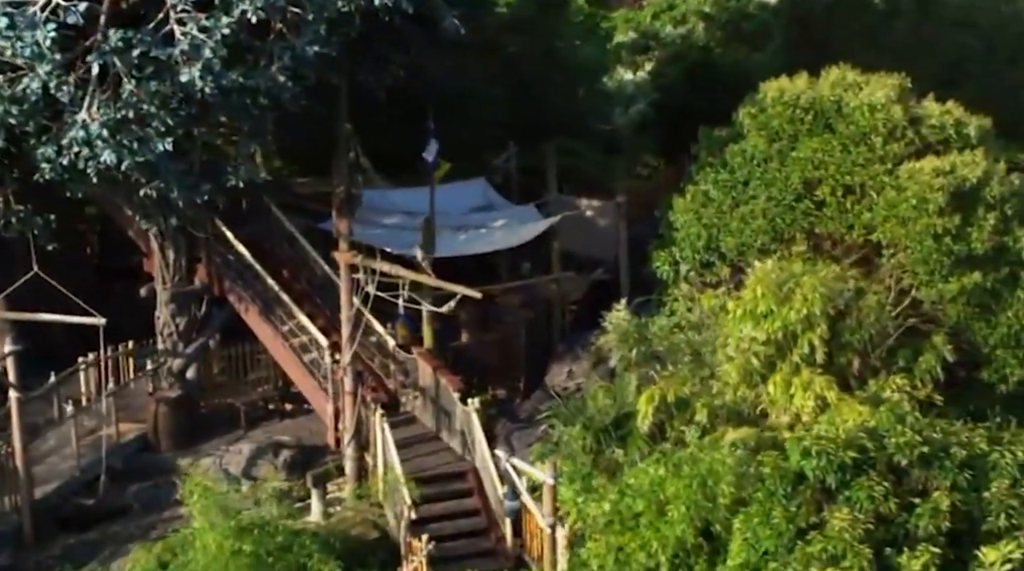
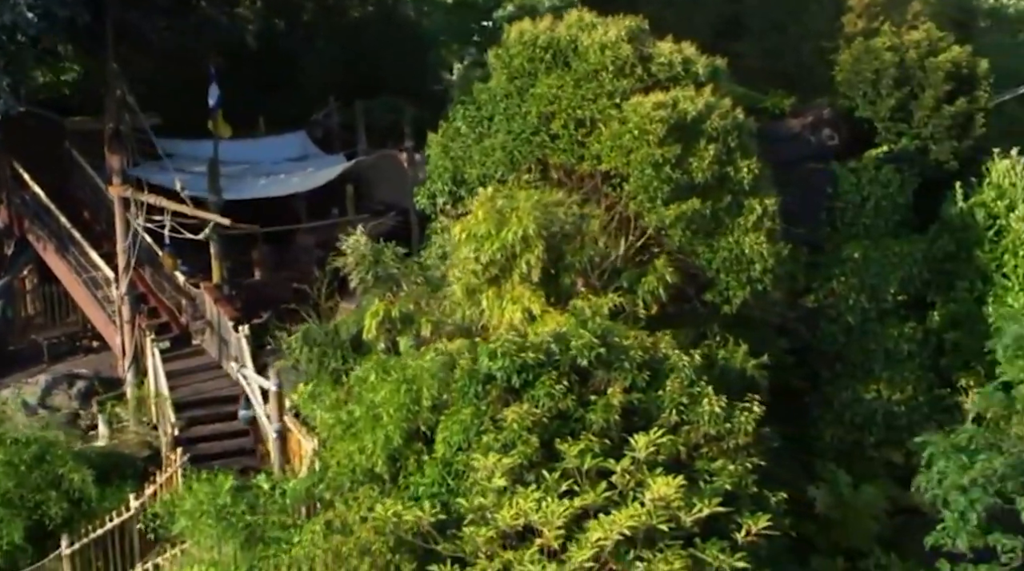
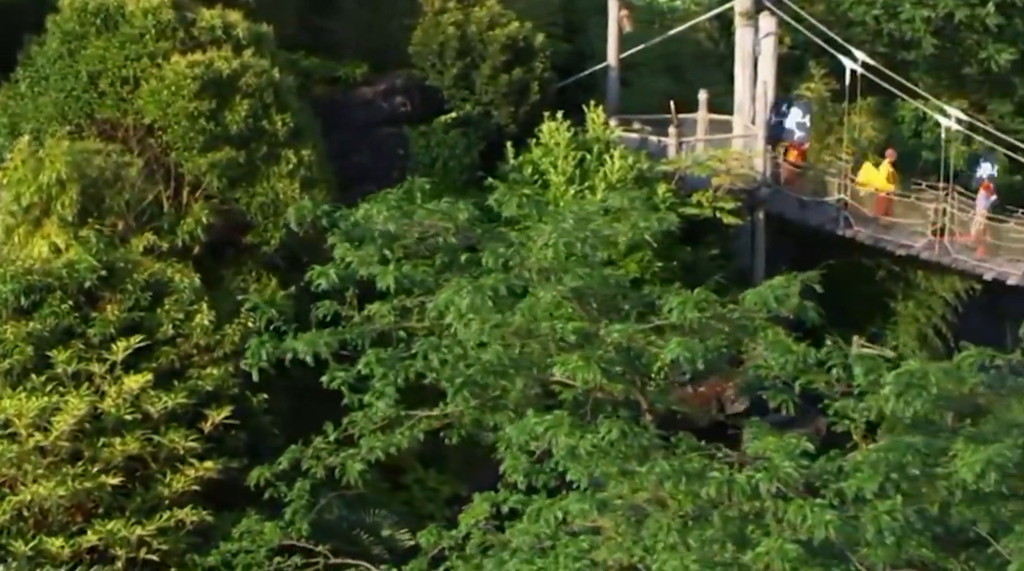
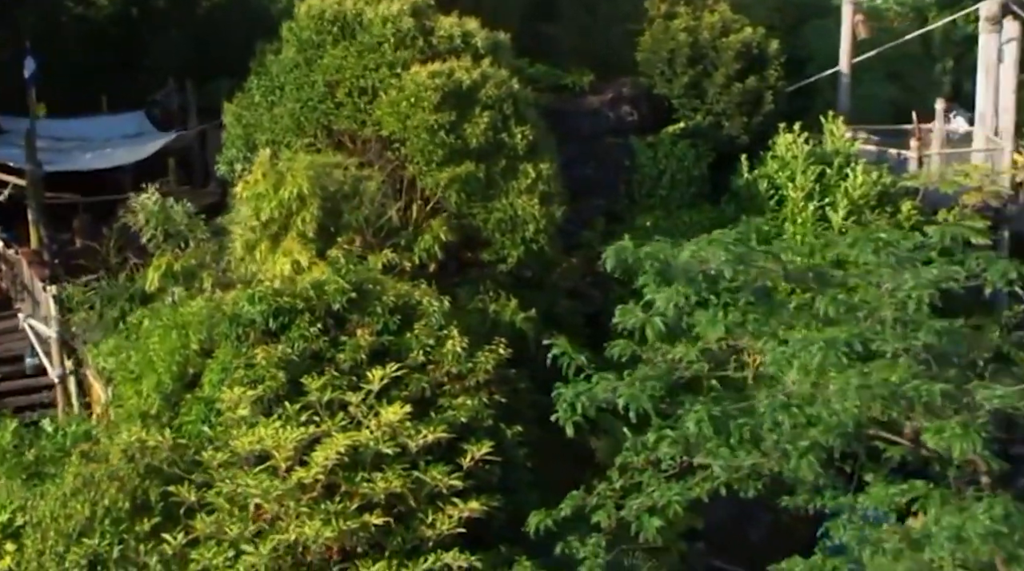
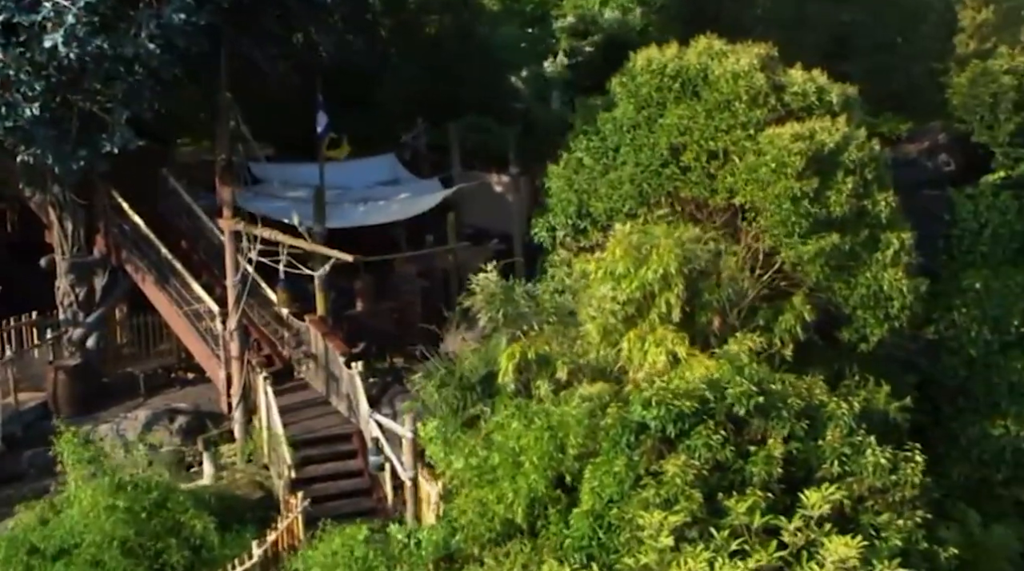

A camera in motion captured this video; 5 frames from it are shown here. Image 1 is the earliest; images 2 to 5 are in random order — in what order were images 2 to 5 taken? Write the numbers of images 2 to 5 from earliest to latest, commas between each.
5, 2, 4, 3
